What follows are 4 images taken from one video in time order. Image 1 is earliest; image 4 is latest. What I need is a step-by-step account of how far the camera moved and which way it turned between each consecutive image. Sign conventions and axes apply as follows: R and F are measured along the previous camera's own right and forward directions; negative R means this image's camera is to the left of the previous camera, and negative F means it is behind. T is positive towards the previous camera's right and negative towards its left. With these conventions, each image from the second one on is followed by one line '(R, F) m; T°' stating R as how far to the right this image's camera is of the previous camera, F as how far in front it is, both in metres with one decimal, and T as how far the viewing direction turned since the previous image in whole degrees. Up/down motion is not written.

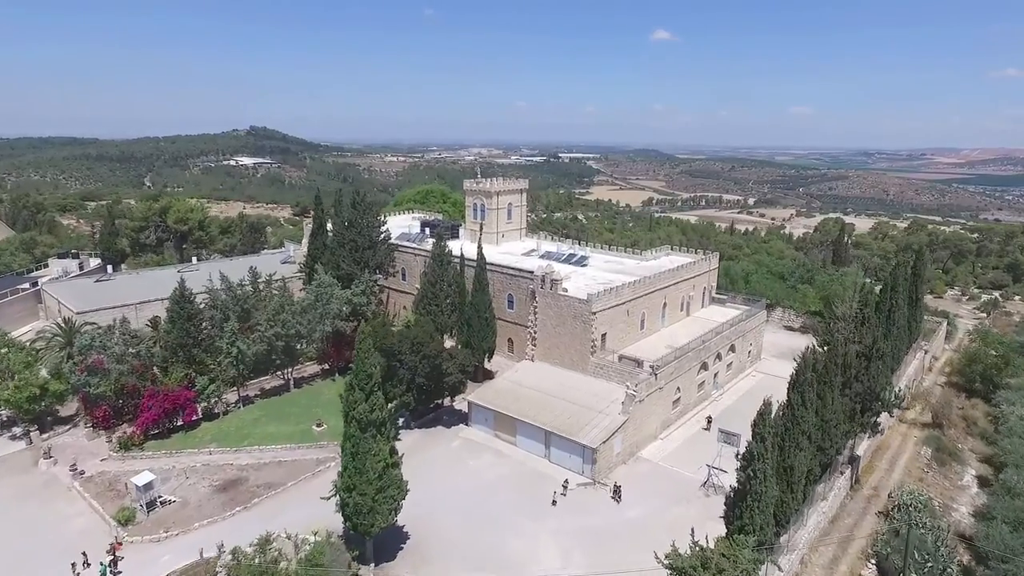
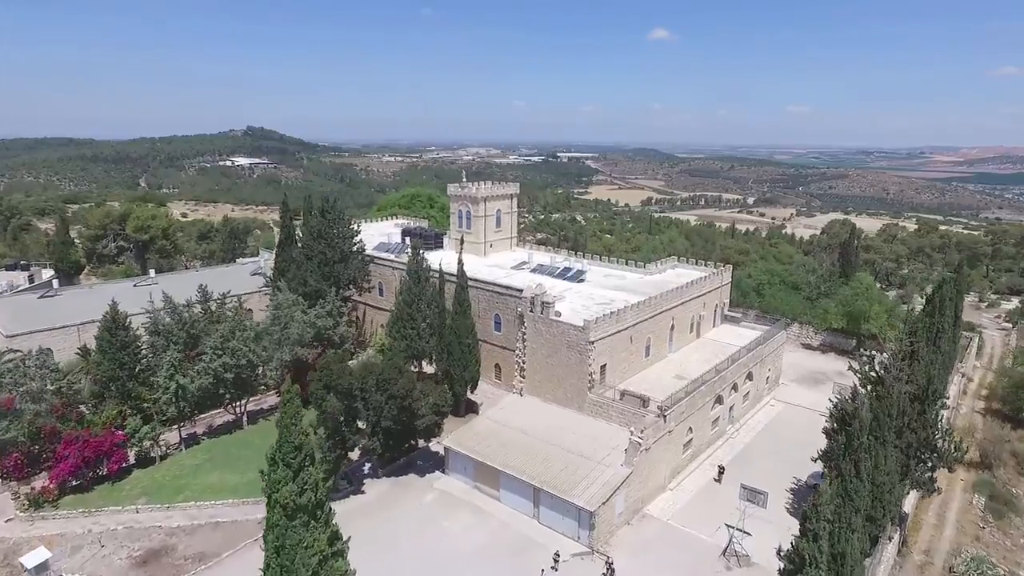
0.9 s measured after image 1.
(+0.5, +4.1) m; 0°
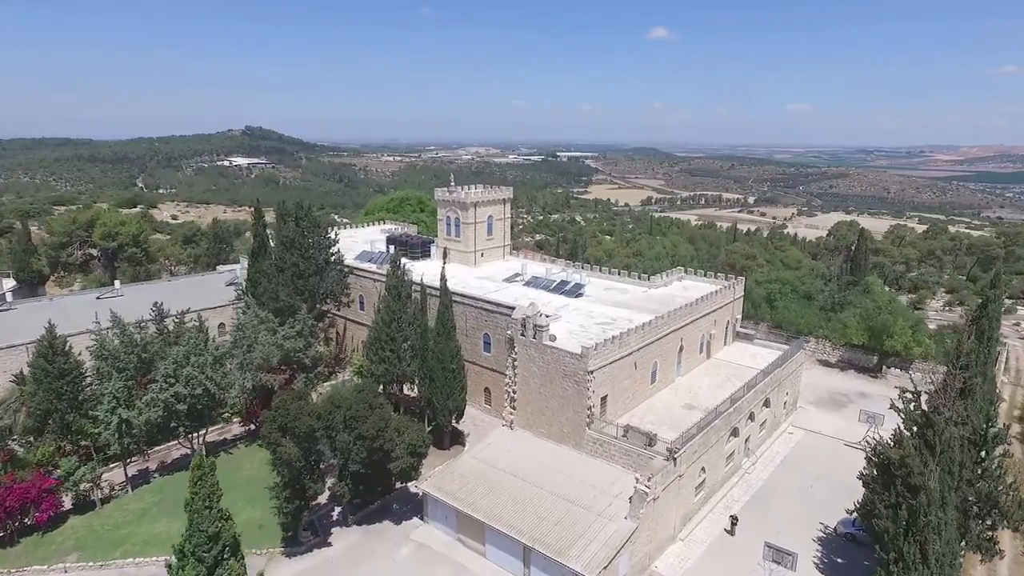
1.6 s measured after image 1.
(+0.4, +3.0) m; 0°
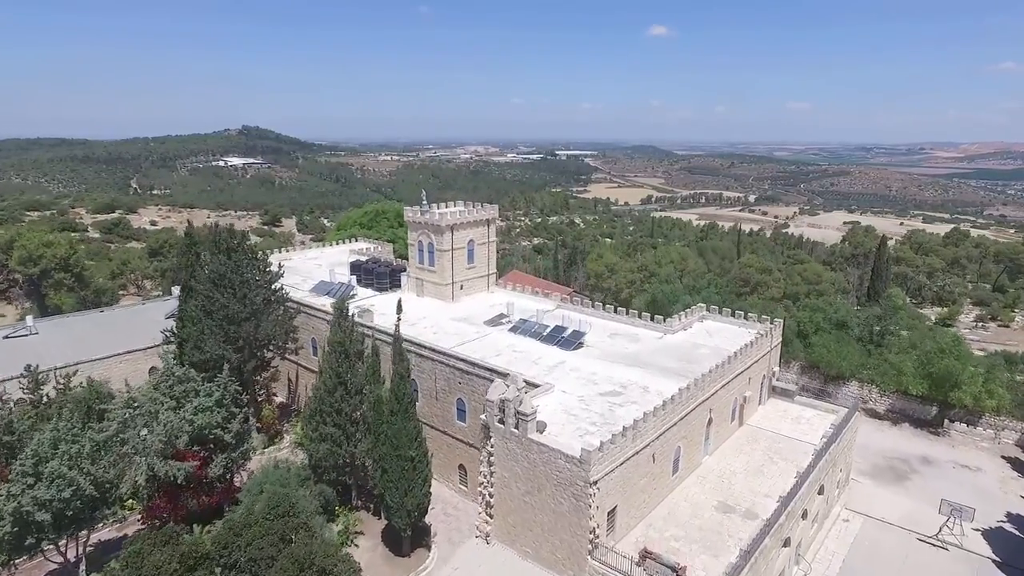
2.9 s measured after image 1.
(+0.6, +6.0) m; 0°
